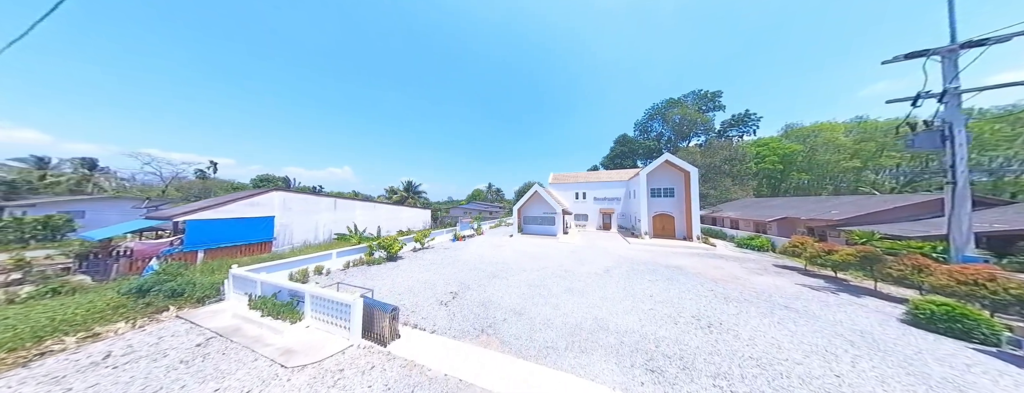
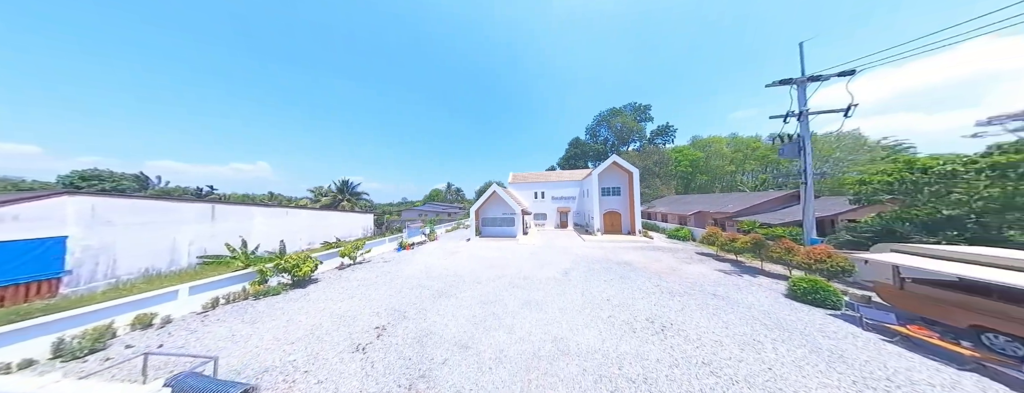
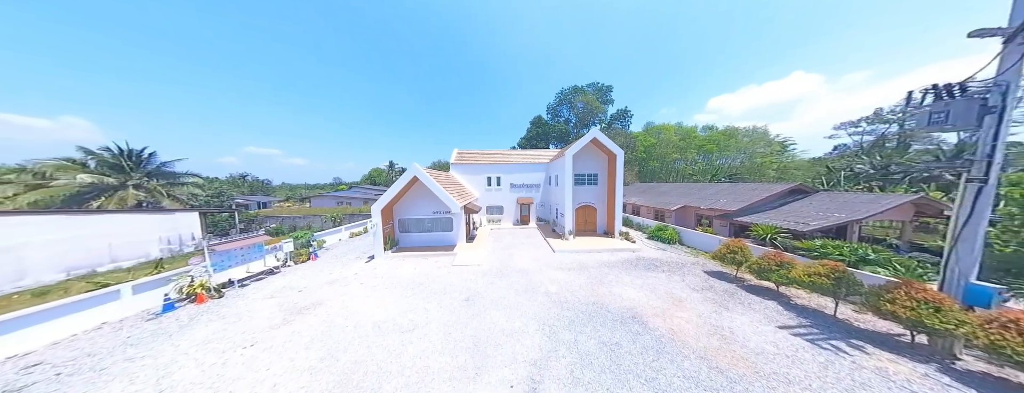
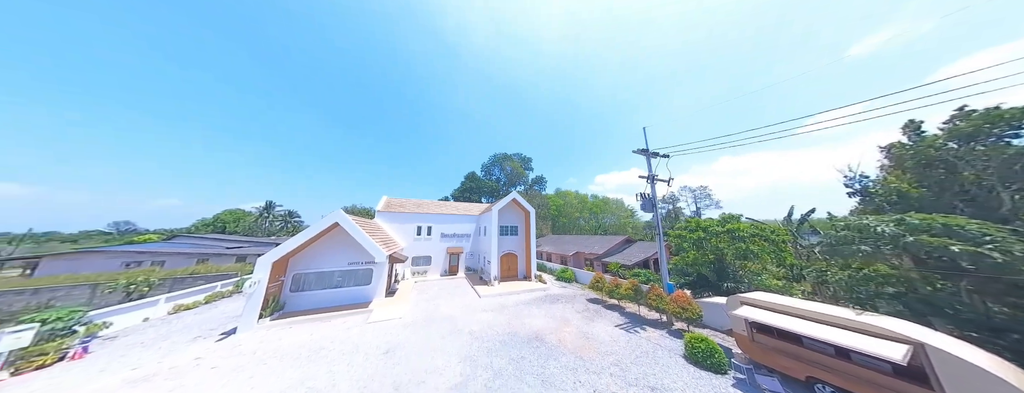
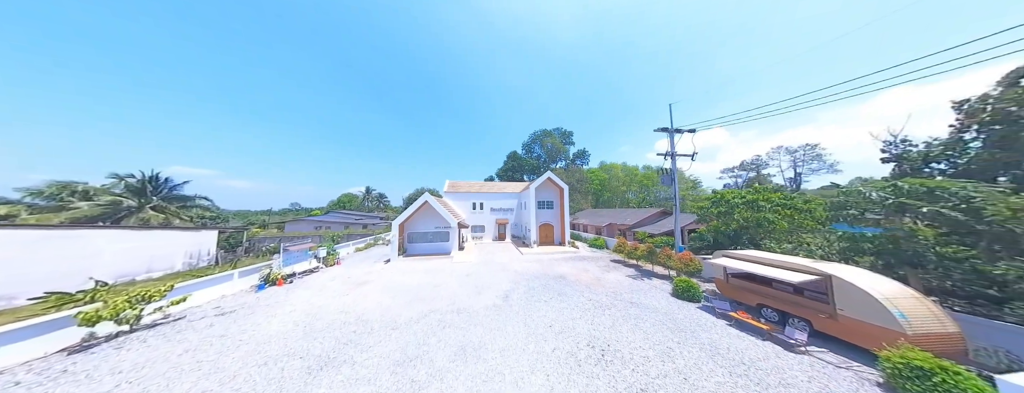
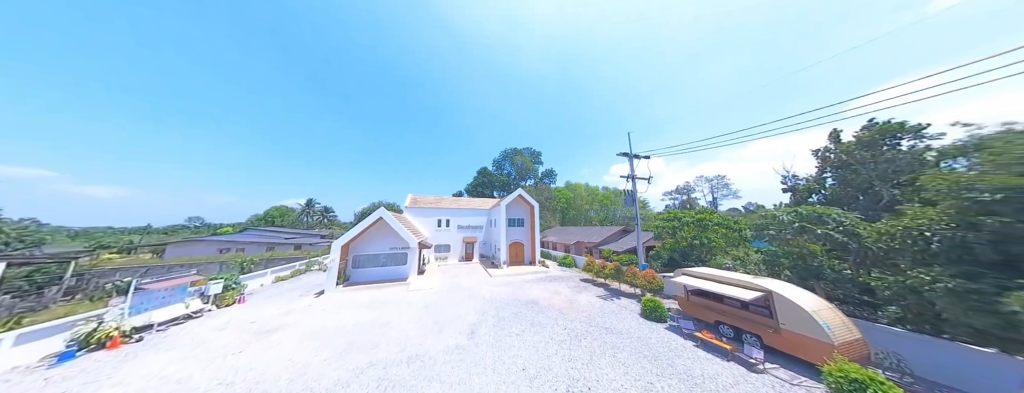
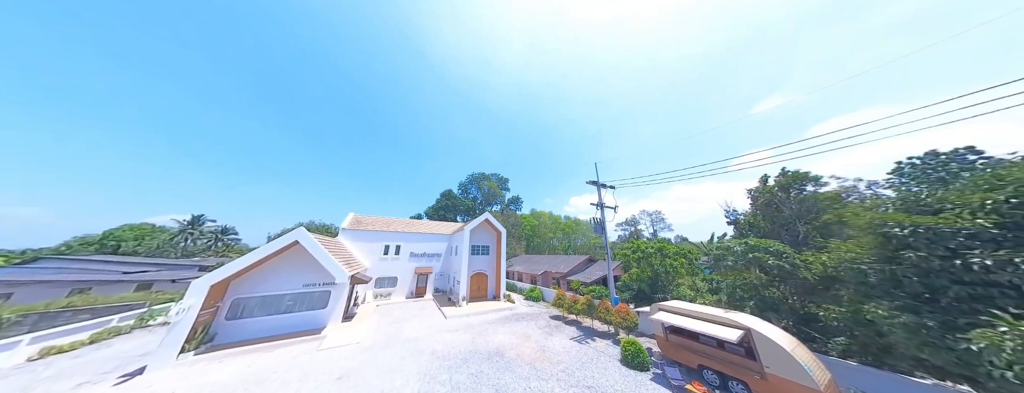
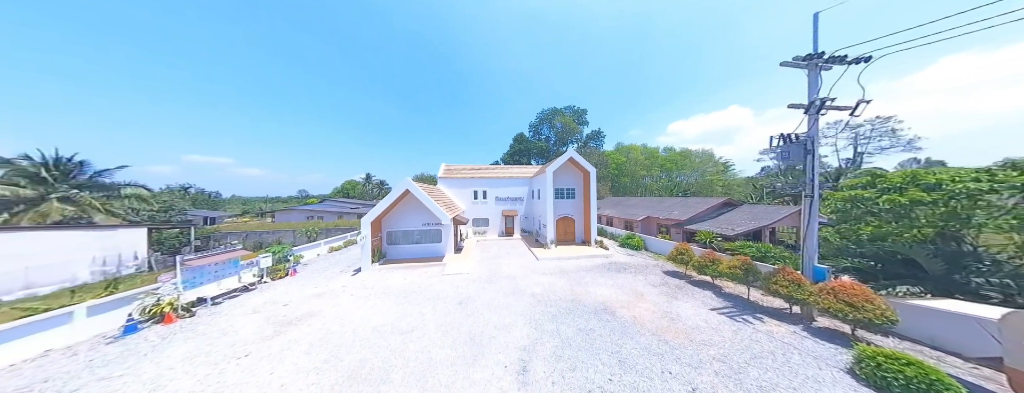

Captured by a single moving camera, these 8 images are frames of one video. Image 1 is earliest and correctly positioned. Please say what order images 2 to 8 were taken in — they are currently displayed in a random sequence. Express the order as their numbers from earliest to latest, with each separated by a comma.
2, 5, 6, 7, 4, 8, 3
